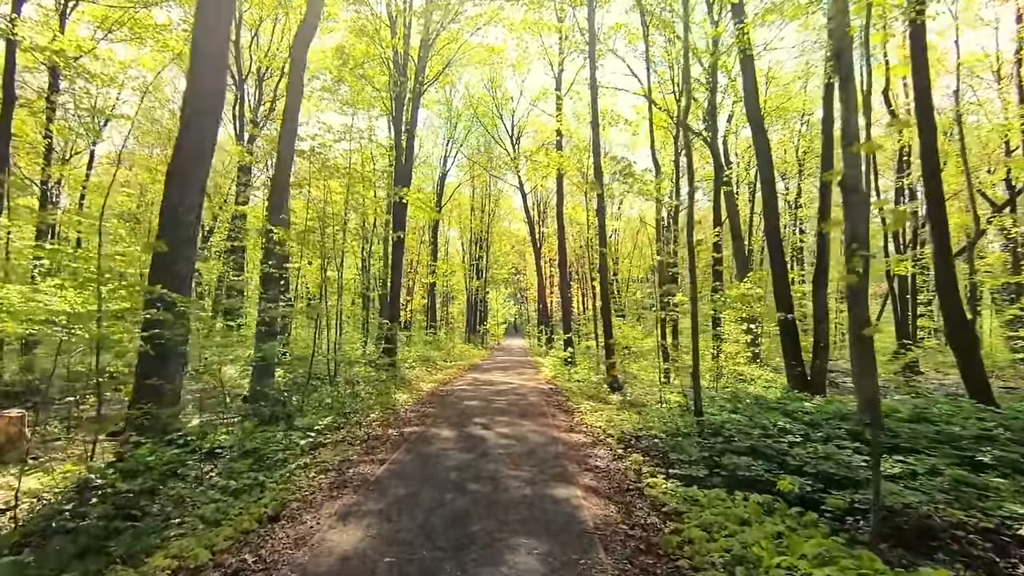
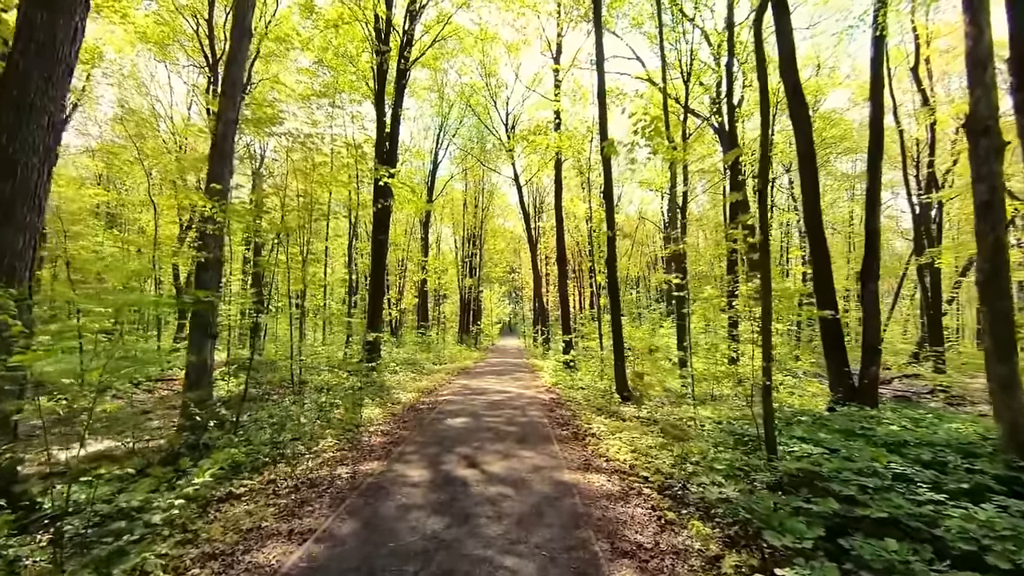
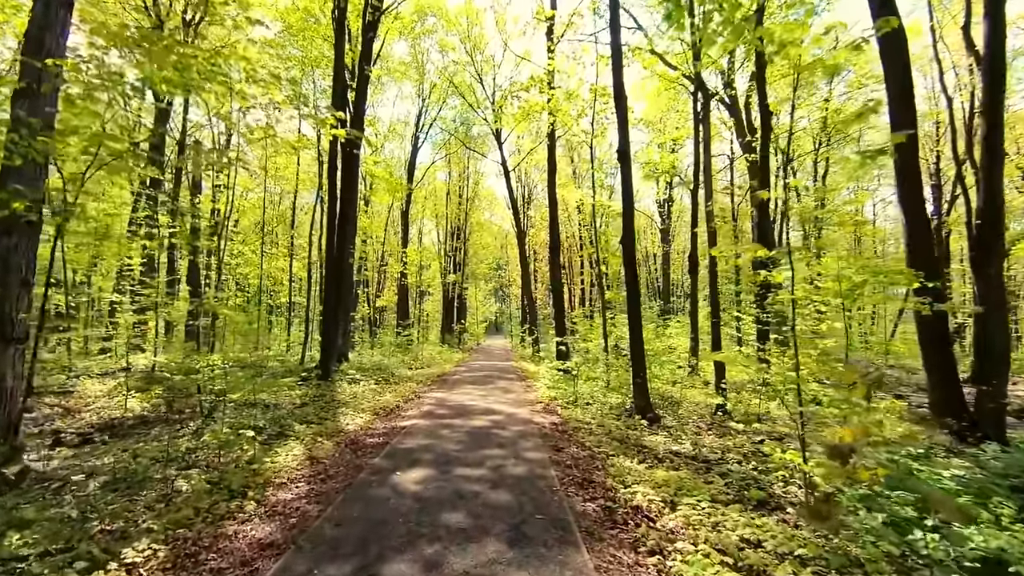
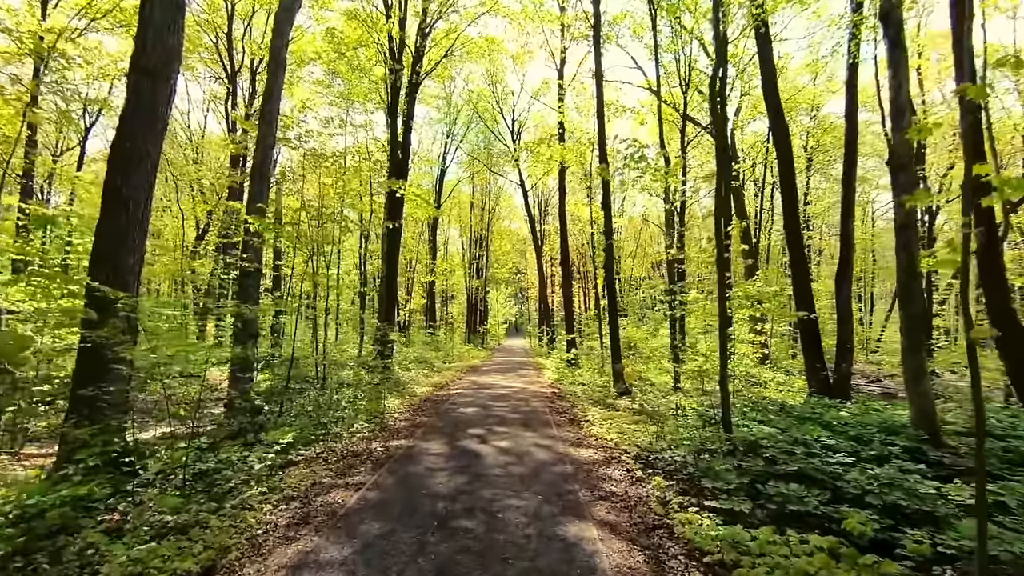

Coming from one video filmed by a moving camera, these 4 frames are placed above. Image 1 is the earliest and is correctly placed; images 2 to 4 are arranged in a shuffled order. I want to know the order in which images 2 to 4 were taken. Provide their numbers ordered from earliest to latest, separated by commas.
4, 2, 3
